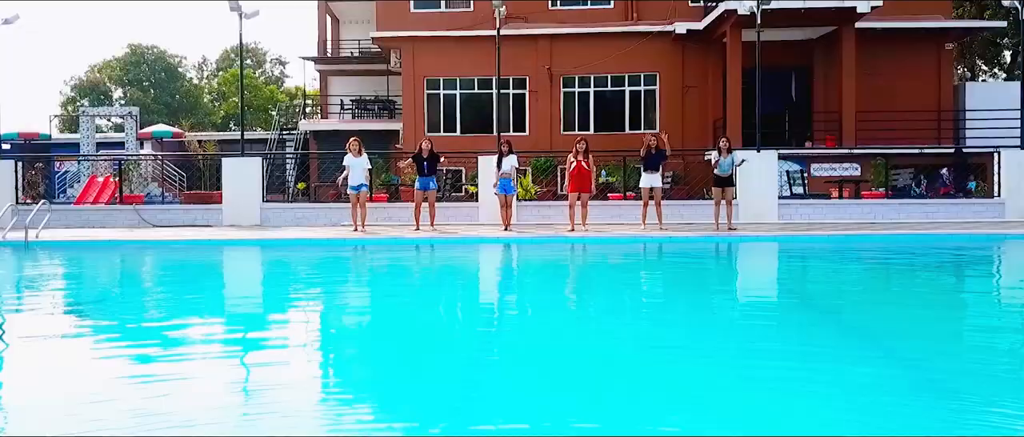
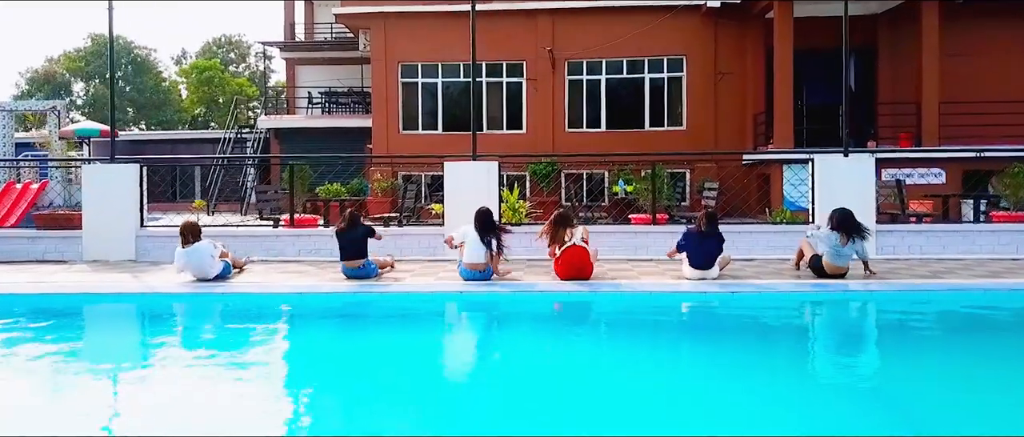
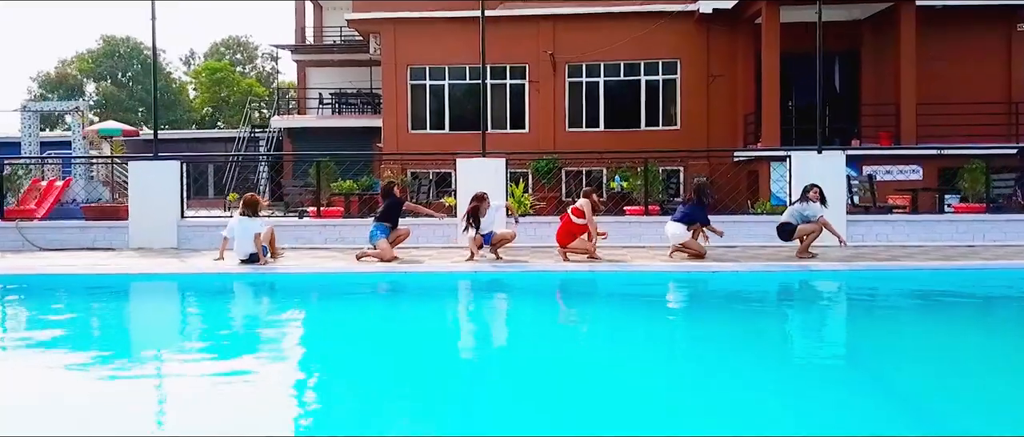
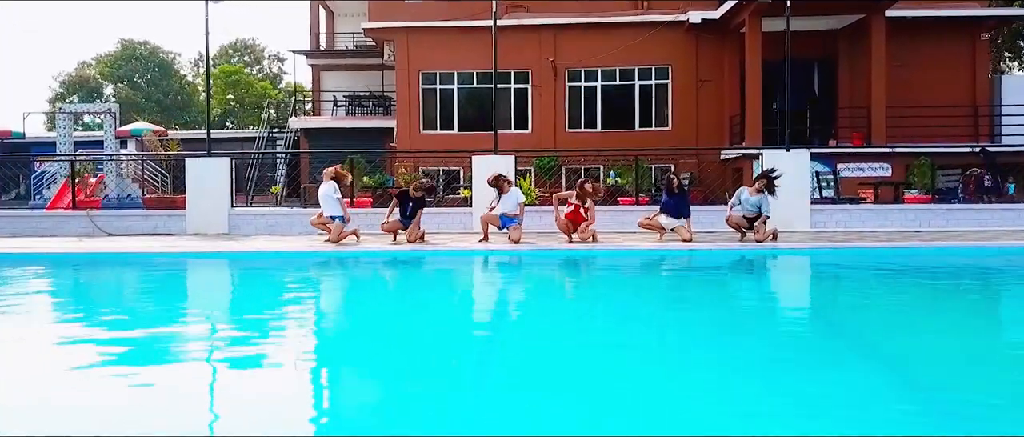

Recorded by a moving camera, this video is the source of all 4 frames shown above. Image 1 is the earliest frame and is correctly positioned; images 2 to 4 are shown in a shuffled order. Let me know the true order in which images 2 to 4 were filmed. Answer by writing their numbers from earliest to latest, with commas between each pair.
4, 3, 2
